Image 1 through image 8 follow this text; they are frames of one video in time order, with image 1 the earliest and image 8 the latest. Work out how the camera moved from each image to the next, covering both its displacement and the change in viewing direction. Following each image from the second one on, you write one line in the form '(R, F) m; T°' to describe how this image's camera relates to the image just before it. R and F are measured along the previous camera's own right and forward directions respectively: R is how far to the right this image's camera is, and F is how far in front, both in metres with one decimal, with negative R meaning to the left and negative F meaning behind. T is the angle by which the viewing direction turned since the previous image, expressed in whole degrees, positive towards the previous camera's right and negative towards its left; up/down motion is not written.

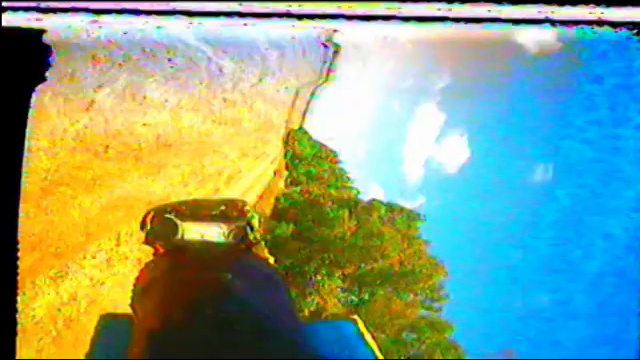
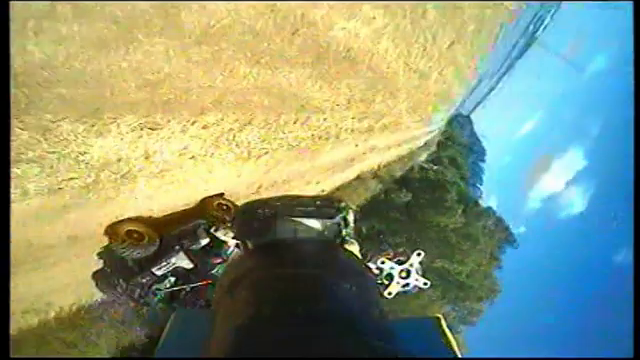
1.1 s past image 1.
(-0.4, +1.6) m; -4°
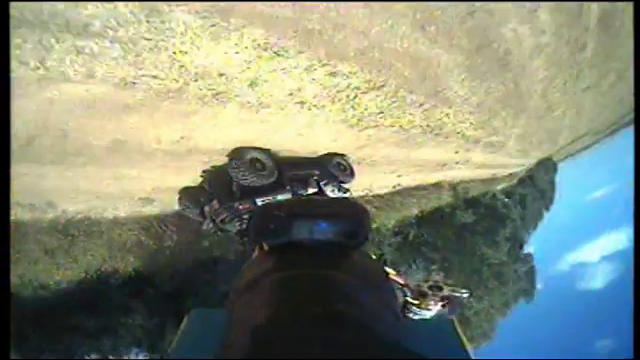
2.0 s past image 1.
(-0.4, +1.4) m; -1°
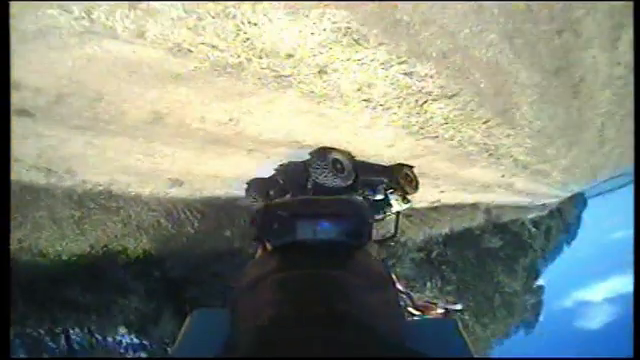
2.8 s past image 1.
(-0.2, +0.6) m; -1°
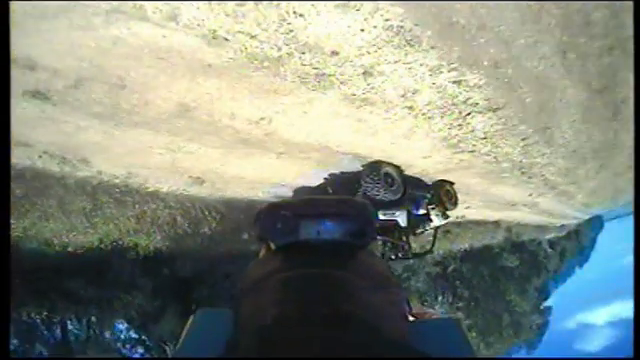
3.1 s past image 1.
(-0.1, +0.3) m; -1°
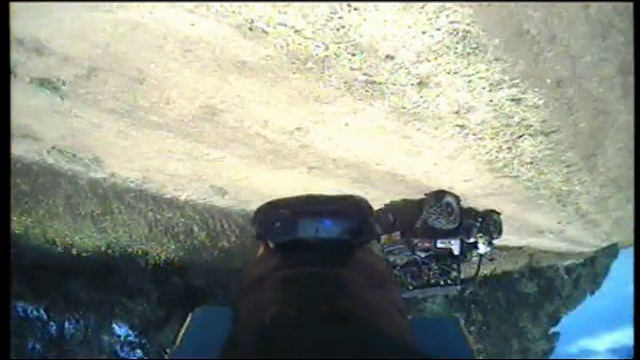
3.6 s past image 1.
(-0.1, +0.4) m; -1°
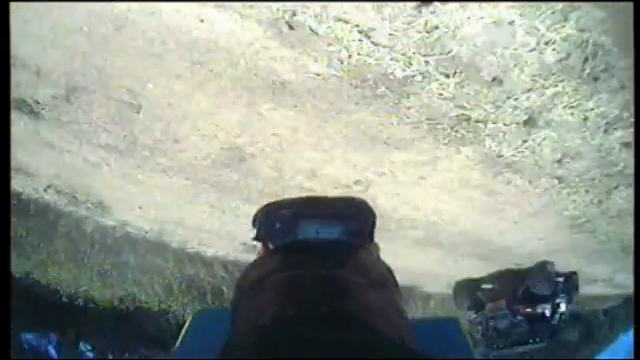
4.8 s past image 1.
(-0.1, +0.8) m; -2°
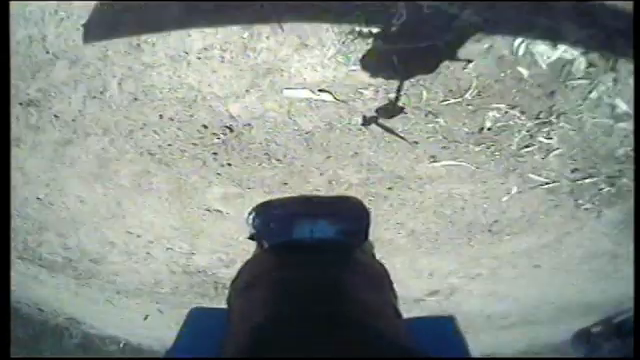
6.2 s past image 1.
(0.0, +0.9) m; -2°
